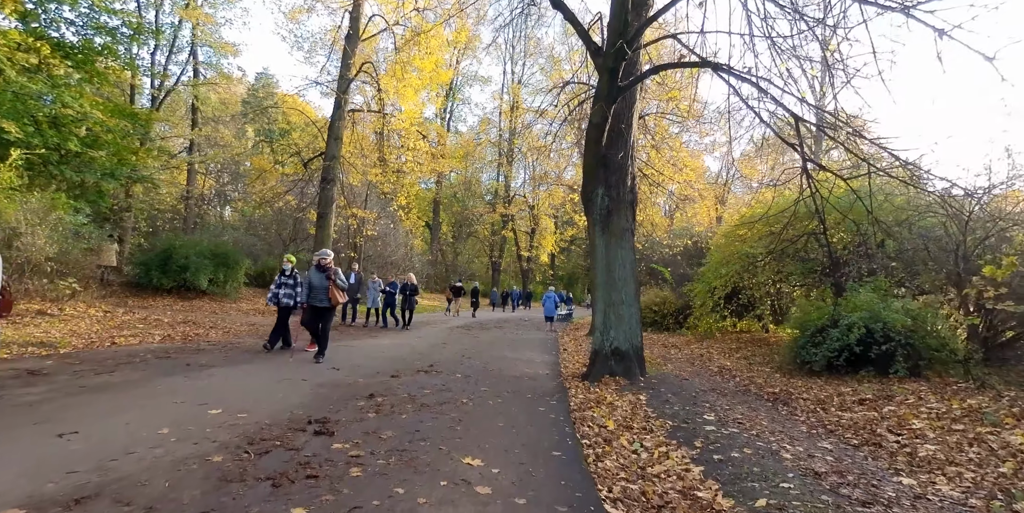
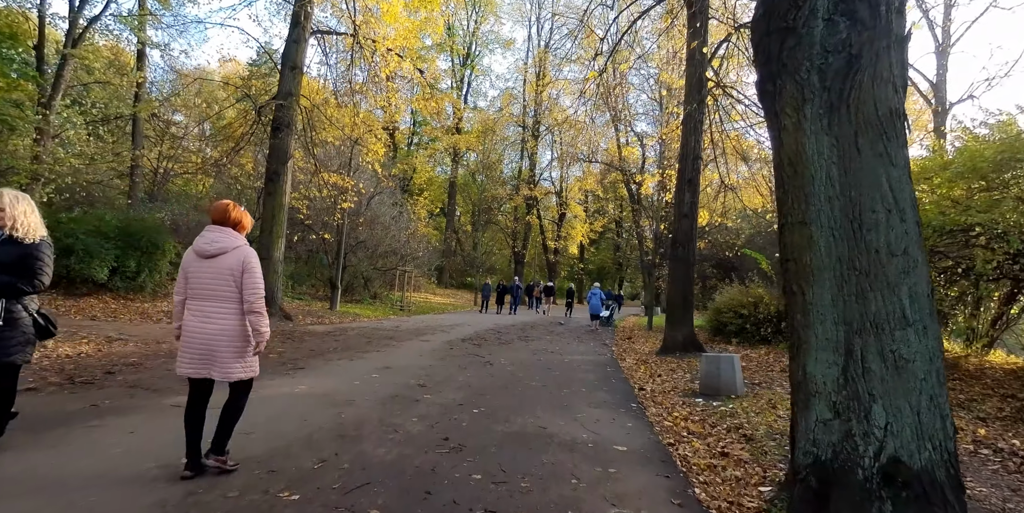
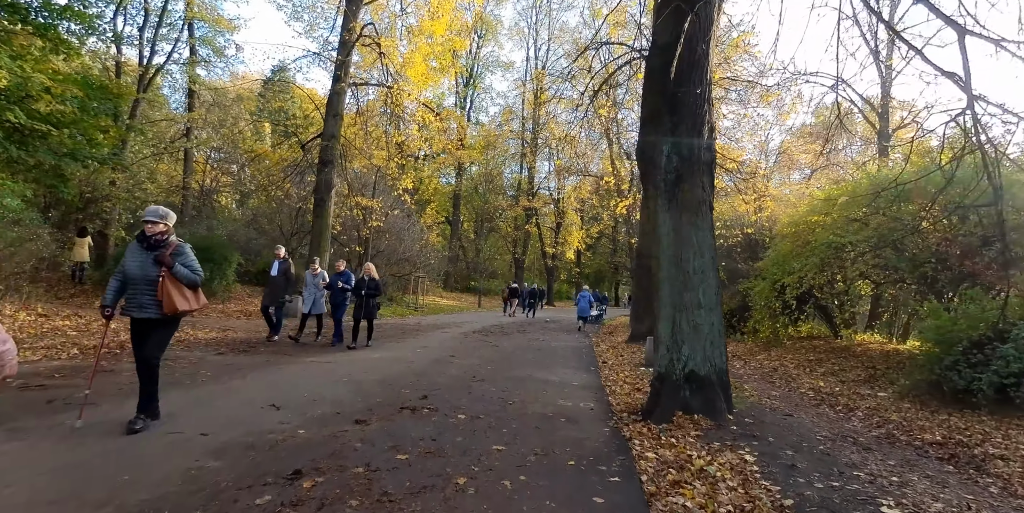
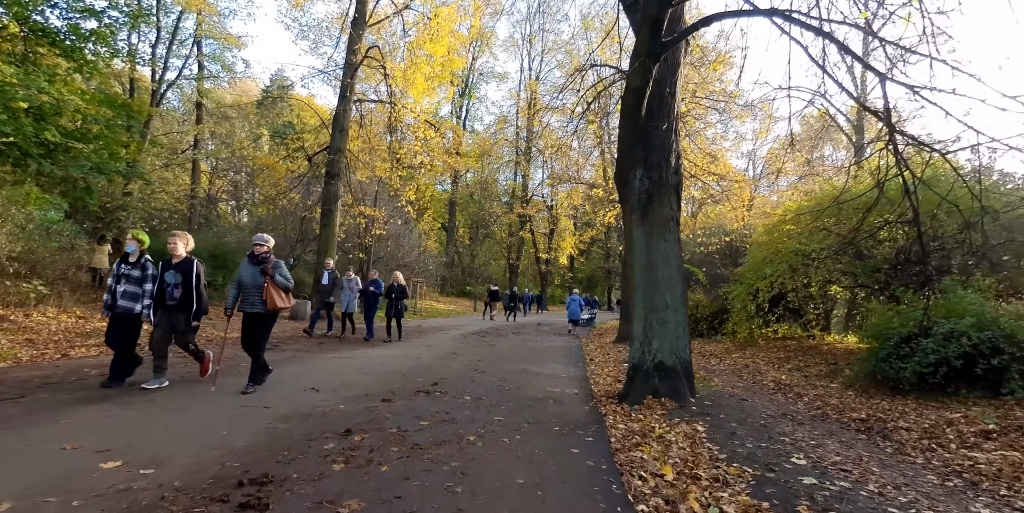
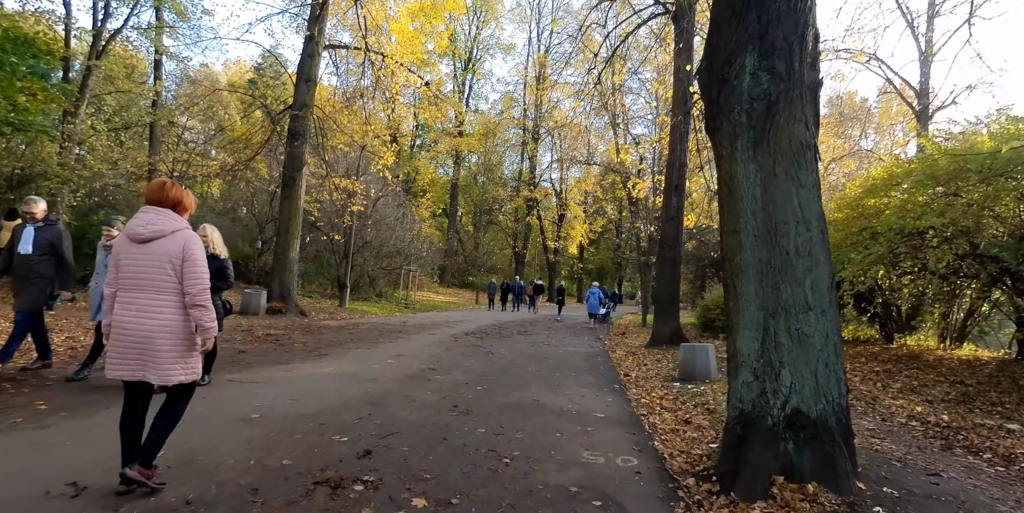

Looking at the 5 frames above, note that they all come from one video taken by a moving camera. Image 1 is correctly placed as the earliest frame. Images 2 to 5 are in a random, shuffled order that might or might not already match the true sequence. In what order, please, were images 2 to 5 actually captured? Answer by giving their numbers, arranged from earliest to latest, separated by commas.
4, 3, 5, 2
